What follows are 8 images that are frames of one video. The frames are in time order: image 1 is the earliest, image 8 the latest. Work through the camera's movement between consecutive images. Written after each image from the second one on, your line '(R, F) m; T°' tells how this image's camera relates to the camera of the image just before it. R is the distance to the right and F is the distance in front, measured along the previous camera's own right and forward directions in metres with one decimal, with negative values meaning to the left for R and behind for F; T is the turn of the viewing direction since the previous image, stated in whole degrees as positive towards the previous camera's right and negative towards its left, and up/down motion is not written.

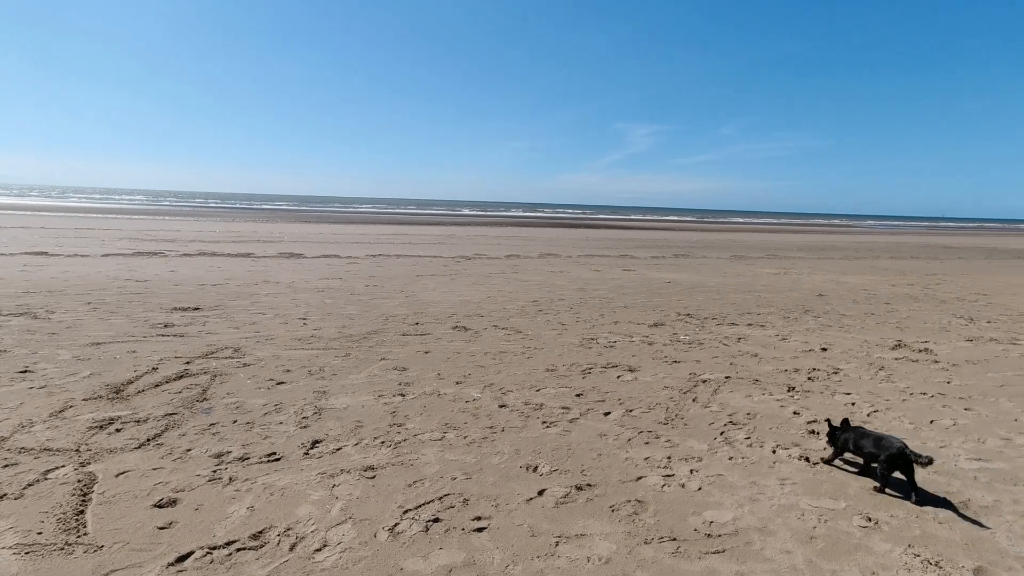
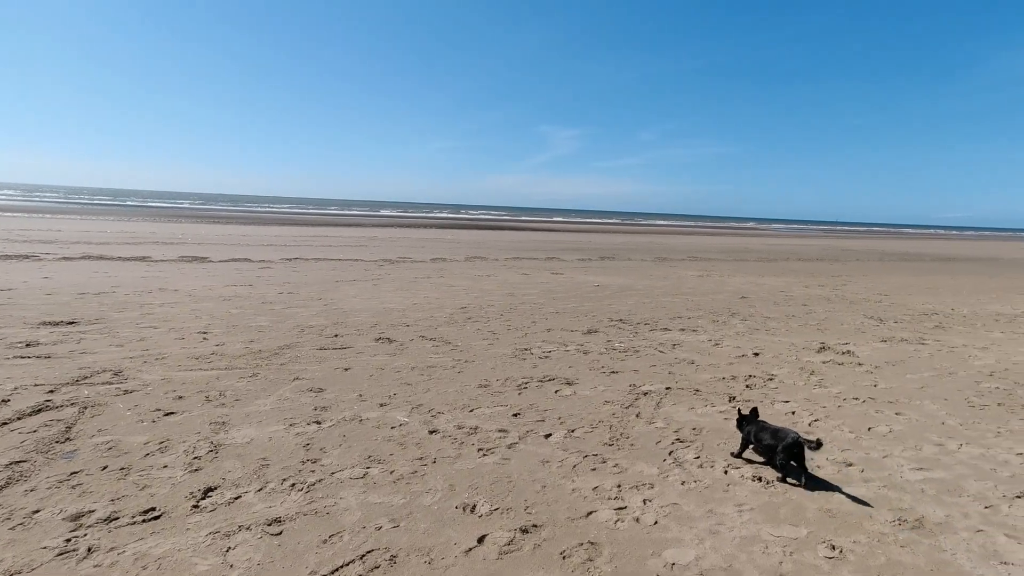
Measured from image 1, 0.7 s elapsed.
(0.0, +0.4) m; +8°
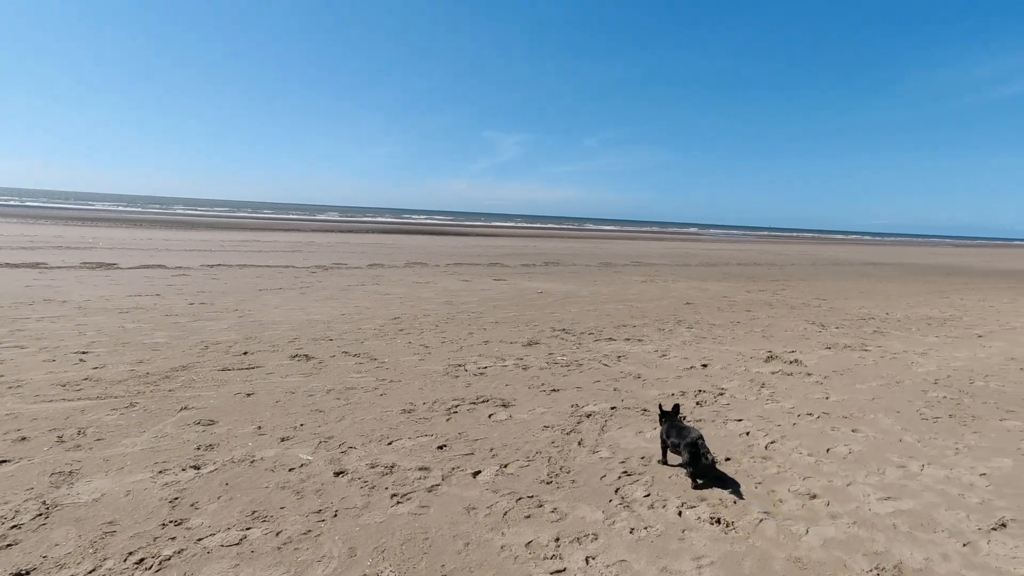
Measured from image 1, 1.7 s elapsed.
(+0.2, +0.6) m; +5°
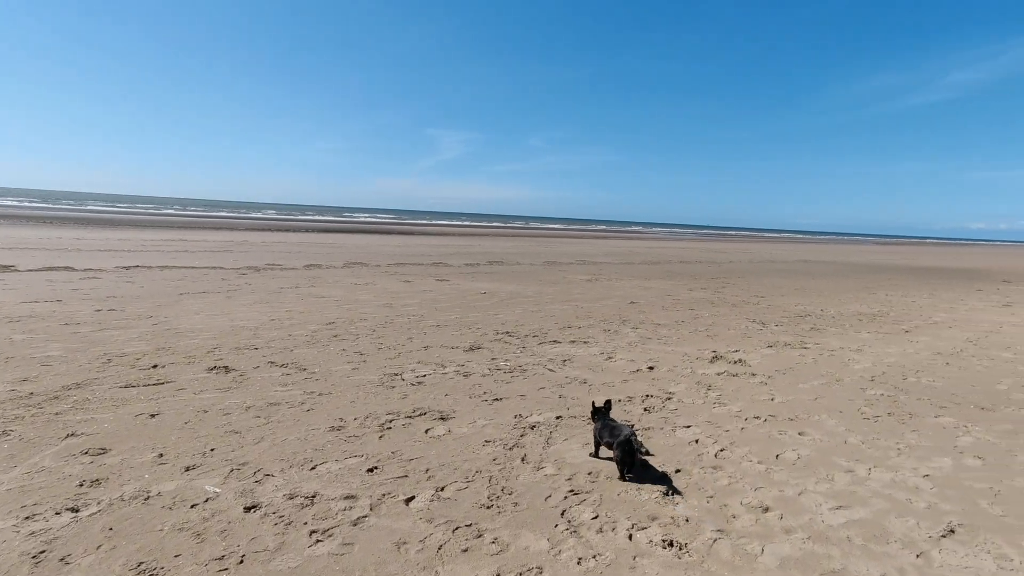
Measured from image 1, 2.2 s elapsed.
(+0.1, +0.3) m; +5°
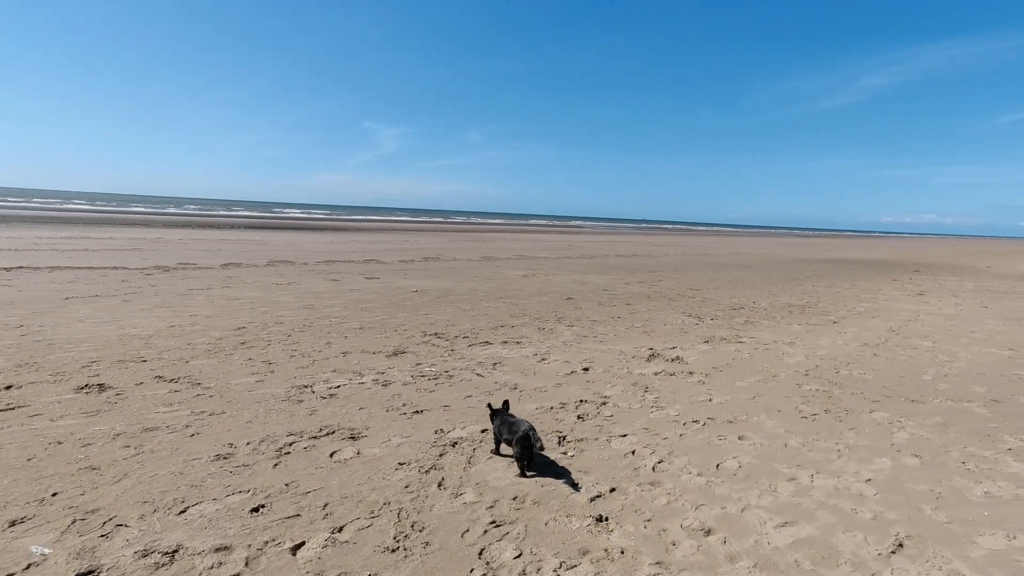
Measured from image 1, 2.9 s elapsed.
(+0.2, +0.4) m; +6°
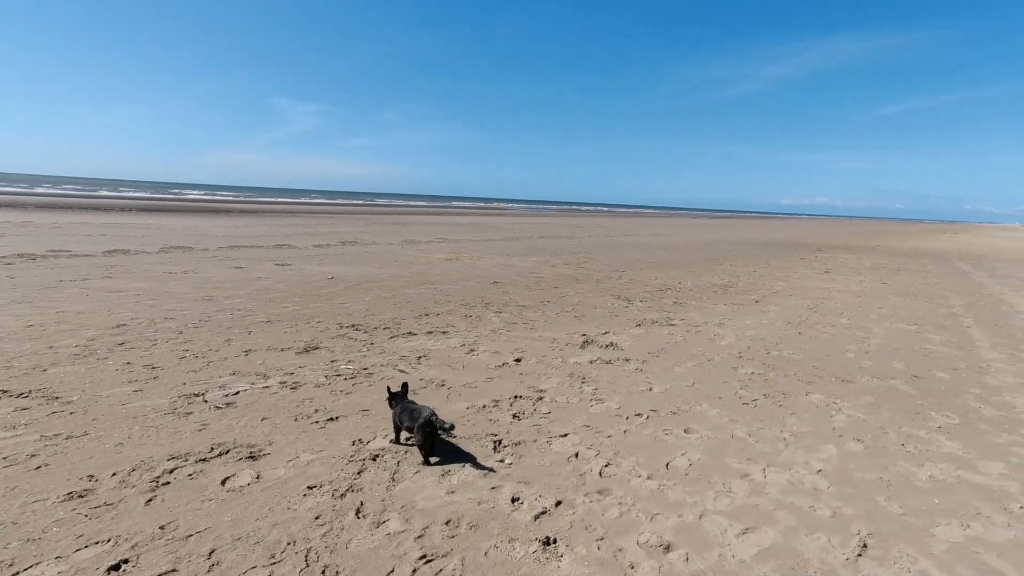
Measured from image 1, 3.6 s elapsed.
(0.0, +0.5) m; +8°
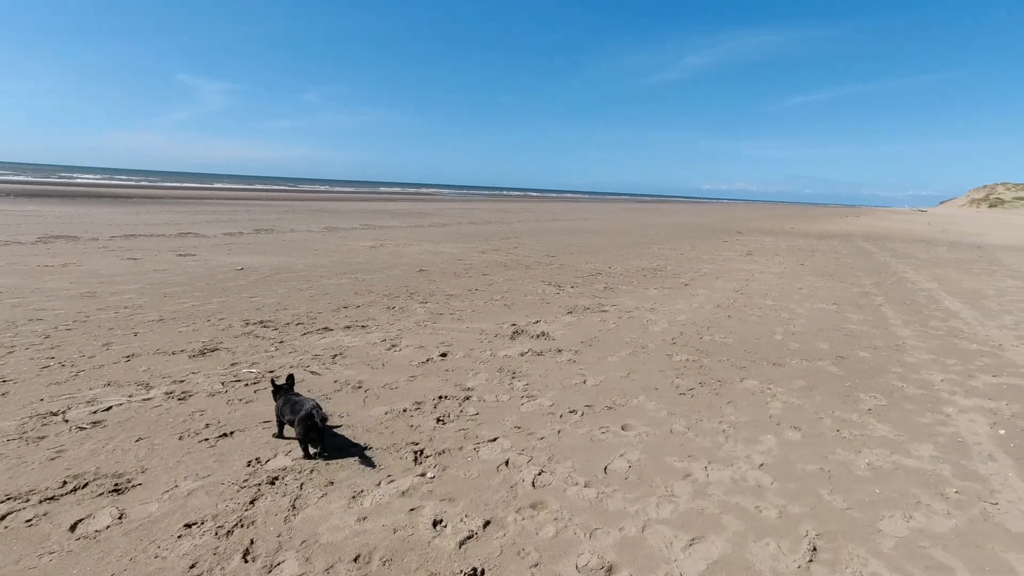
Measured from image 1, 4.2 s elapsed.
(+0.1, +0.4) m; +7°
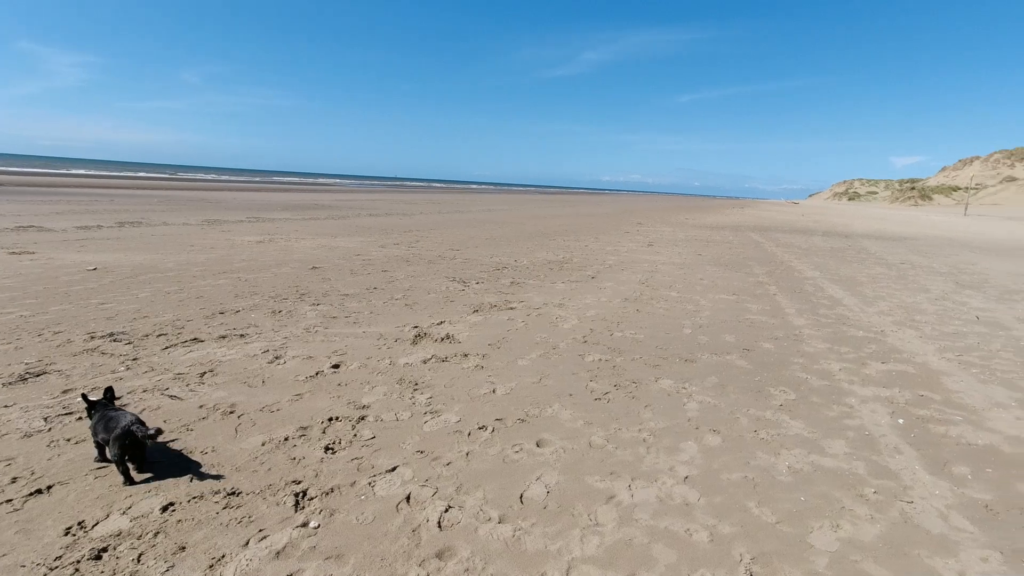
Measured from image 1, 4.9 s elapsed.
(0.0, +0.4) m; +10°
